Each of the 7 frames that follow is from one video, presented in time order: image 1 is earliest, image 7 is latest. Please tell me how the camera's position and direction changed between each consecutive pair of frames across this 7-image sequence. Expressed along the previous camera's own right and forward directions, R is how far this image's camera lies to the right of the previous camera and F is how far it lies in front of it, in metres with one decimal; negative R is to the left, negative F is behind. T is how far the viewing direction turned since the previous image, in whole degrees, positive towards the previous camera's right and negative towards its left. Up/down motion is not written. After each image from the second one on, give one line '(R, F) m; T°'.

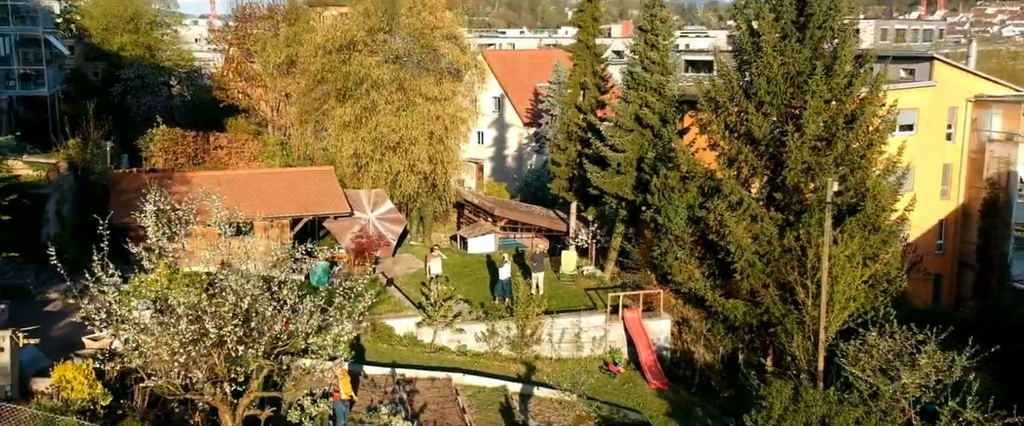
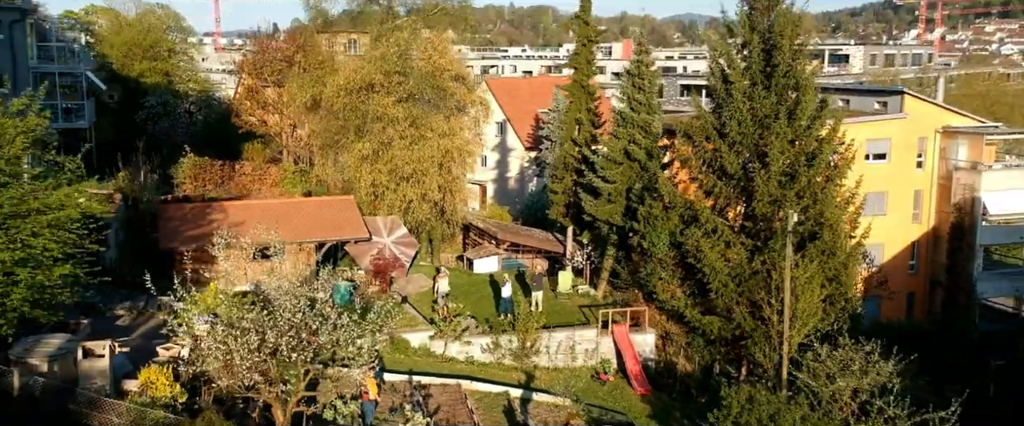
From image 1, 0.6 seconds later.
(0.0, -1.7) m; 0°
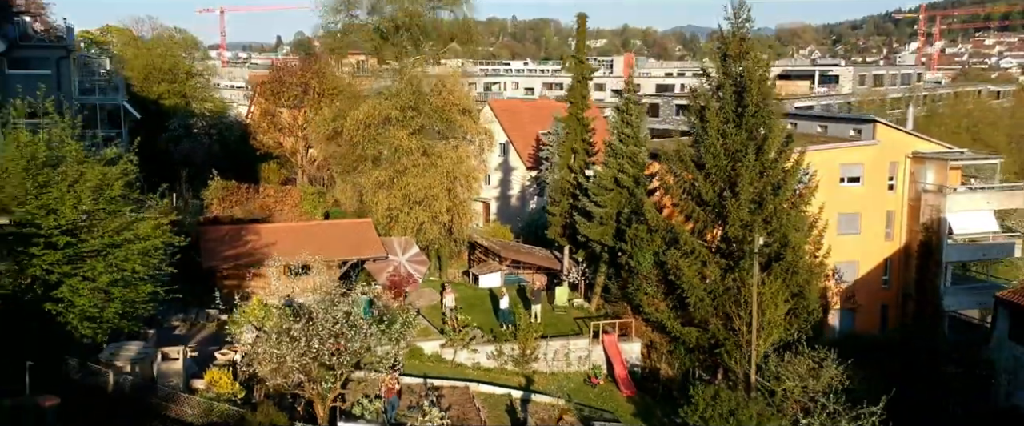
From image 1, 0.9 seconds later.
(0.0, -1.9) m; 0°
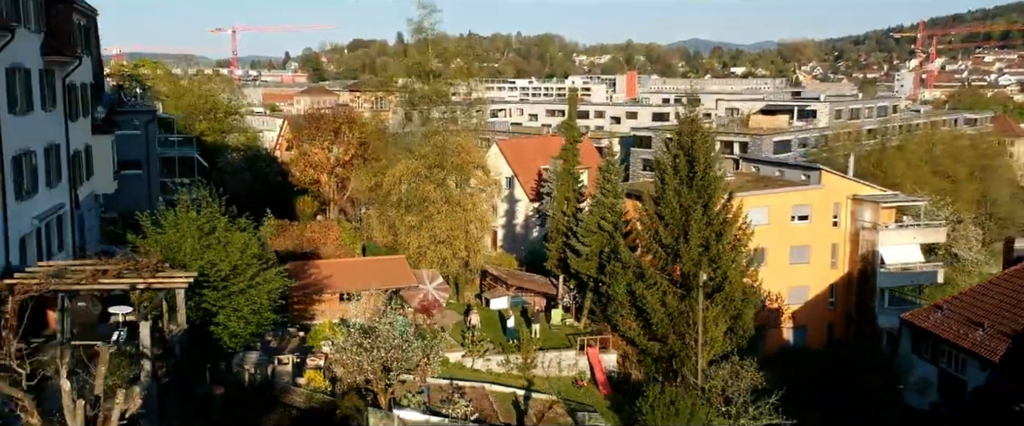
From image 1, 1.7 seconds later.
(0.0, -4.8) m; 0°
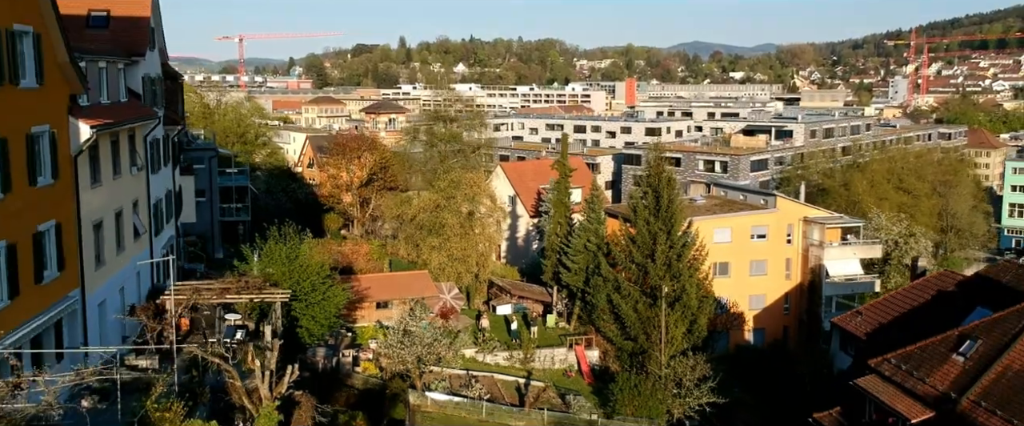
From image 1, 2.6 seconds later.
(0.0, -5.2) m; 0°
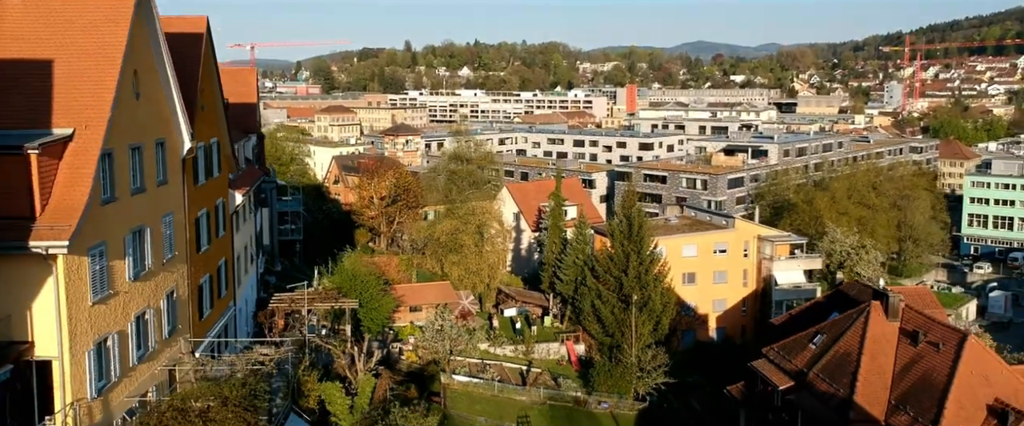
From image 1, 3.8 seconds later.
(0.0, -7.2) m; 0°
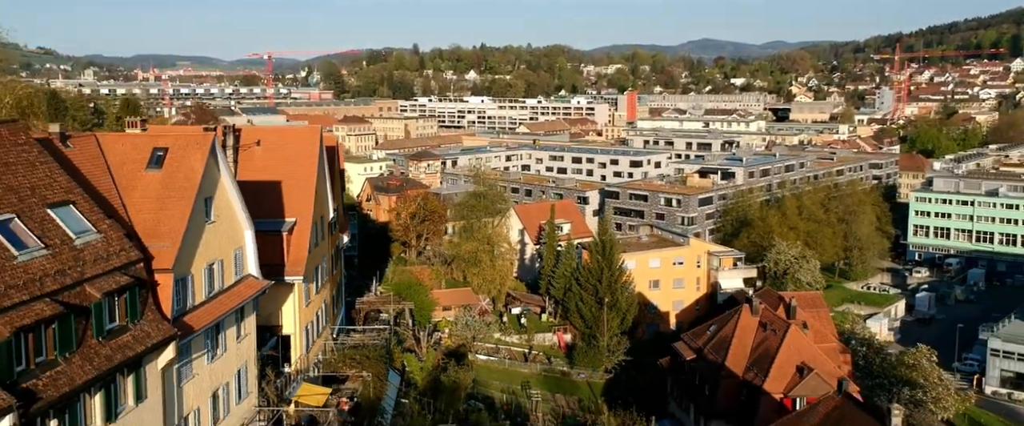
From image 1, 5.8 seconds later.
(0.0, -12.2) m; 0°
